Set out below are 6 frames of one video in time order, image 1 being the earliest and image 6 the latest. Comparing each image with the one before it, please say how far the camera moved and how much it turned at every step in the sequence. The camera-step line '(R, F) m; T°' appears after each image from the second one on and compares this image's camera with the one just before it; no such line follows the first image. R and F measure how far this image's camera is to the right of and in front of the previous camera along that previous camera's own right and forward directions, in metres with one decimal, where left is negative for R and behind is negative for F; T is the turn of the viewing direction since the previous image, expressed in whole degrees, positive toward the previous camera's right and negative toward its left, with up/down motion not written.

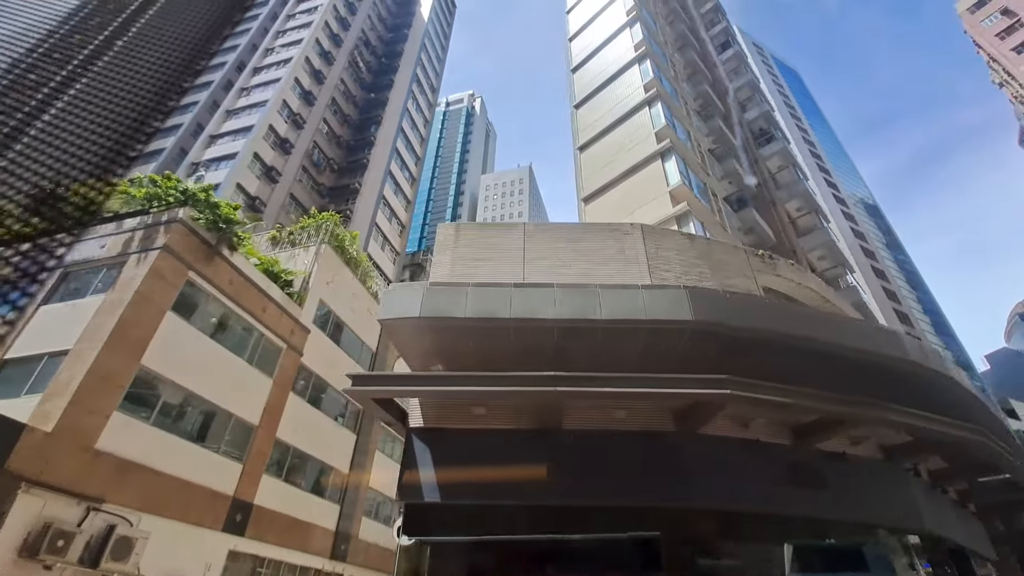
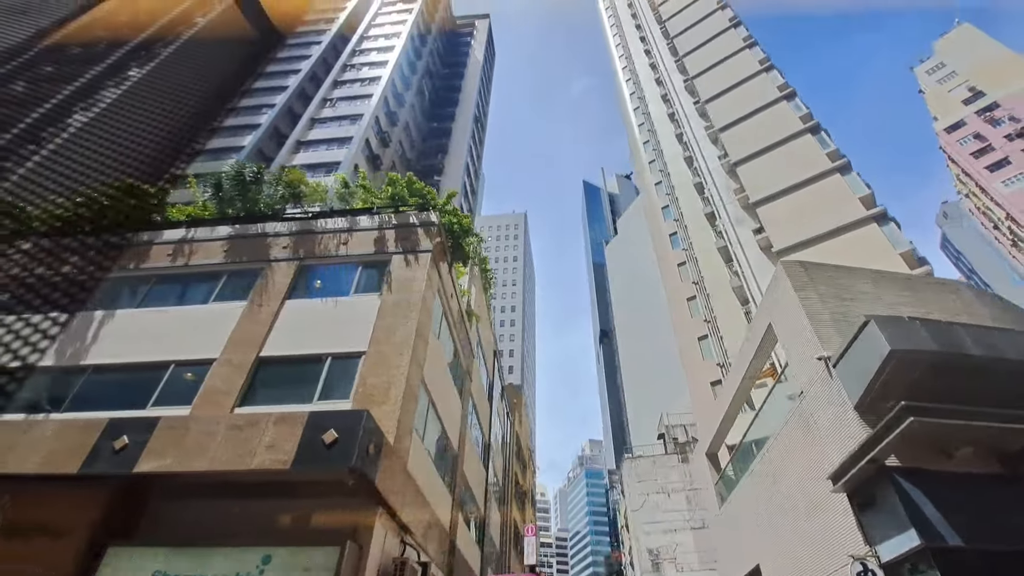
(-10.0, +1.1) m; +7°
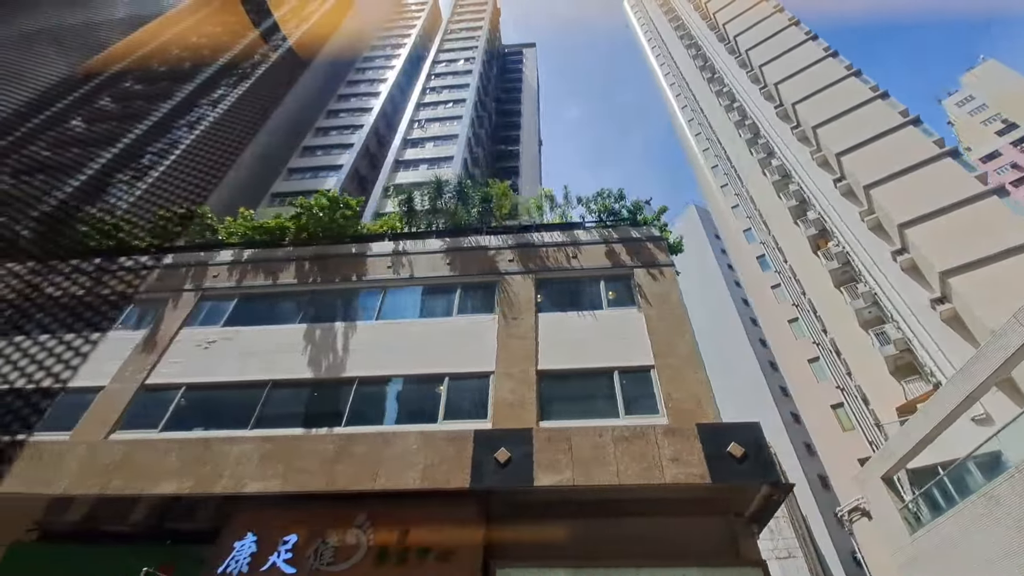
(-6.9, +0.3) m; +1°
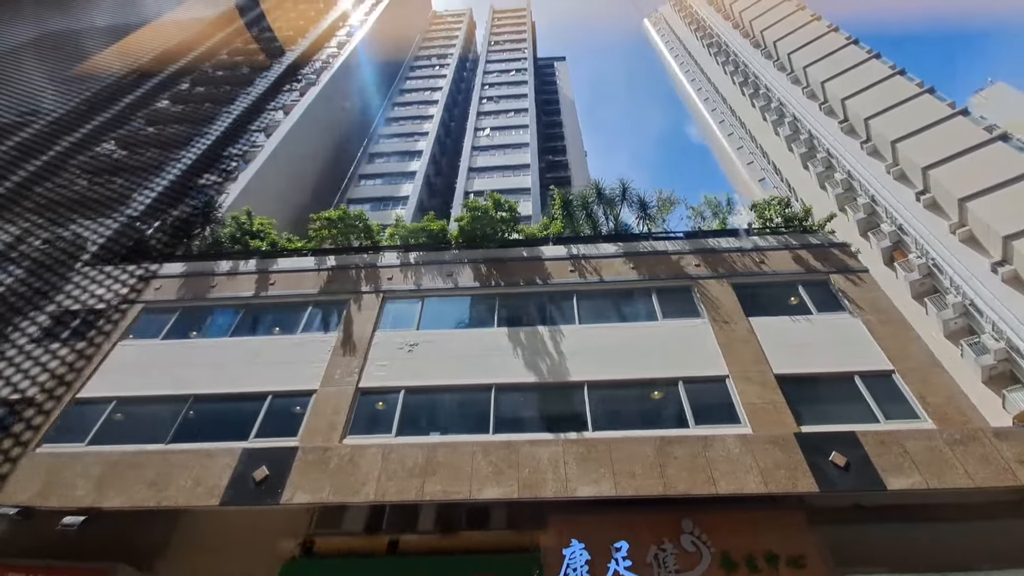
(-5.8, +0.3) m; +2°
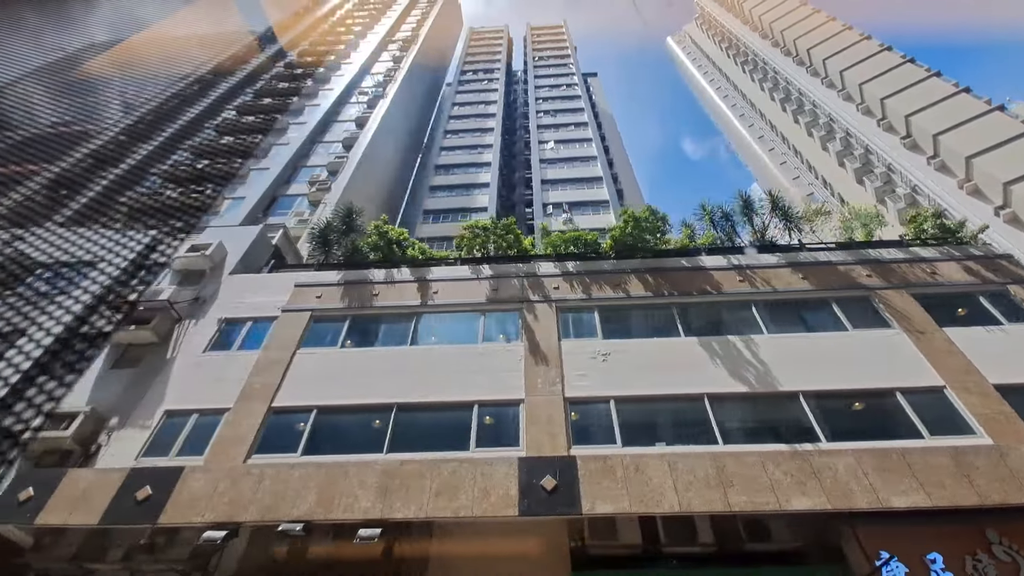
(-5.1, +0.1) m; +1°
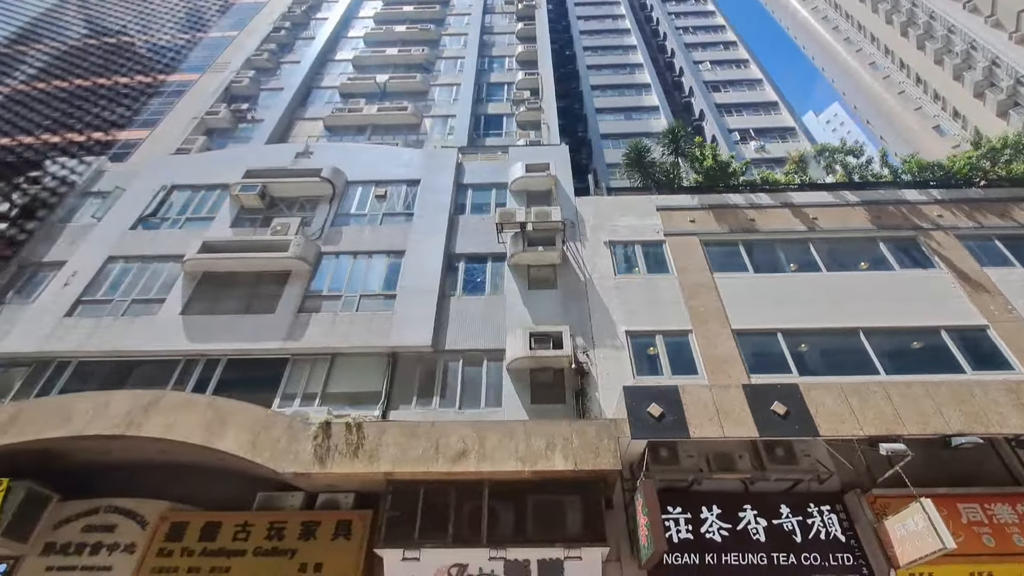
(-11.4, +0.3) m; +1°
